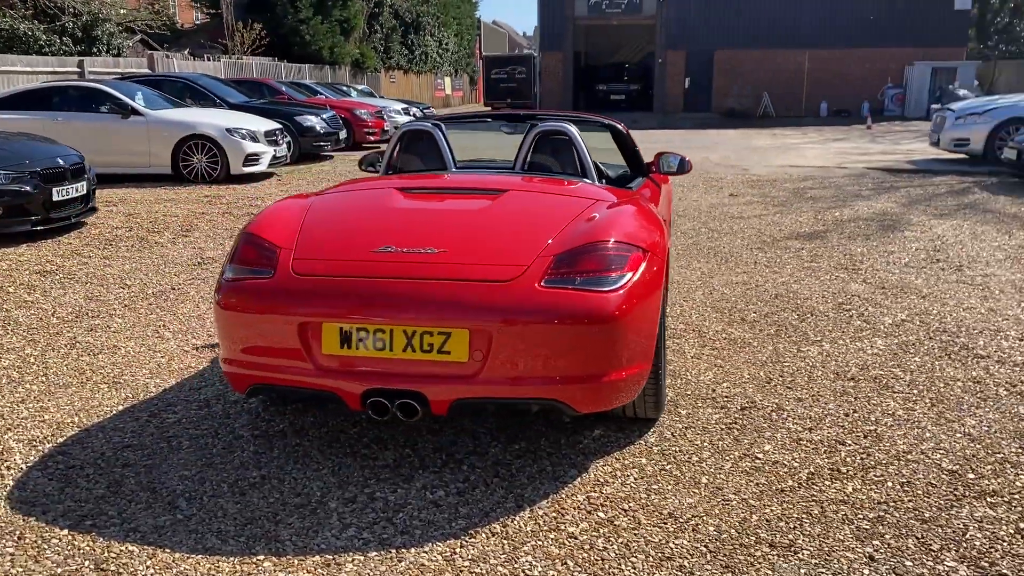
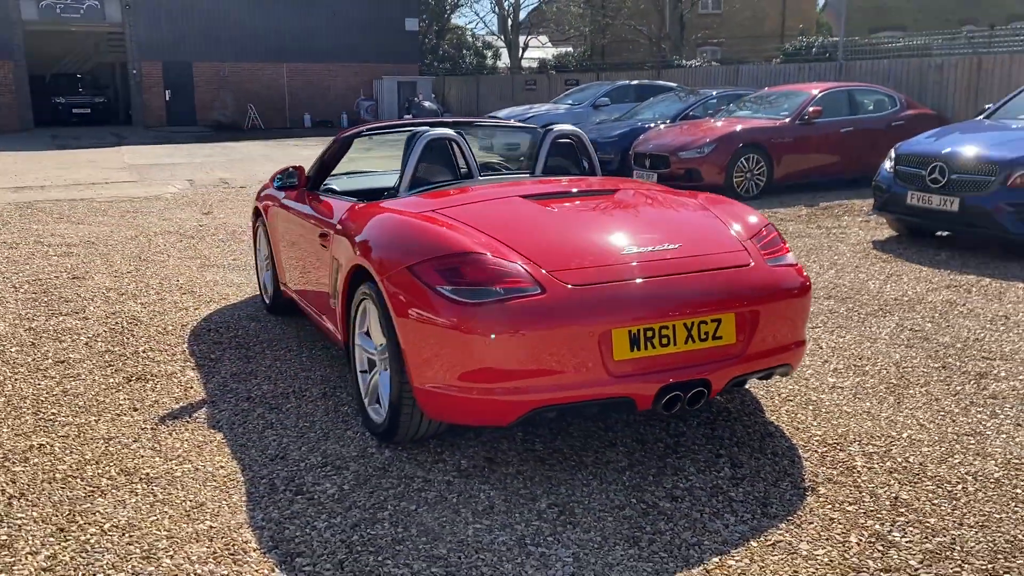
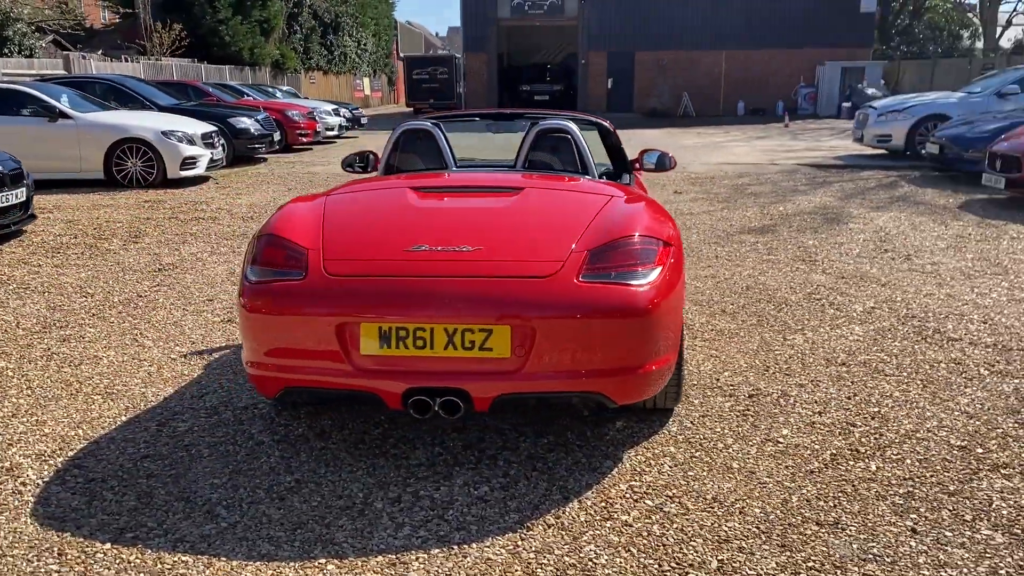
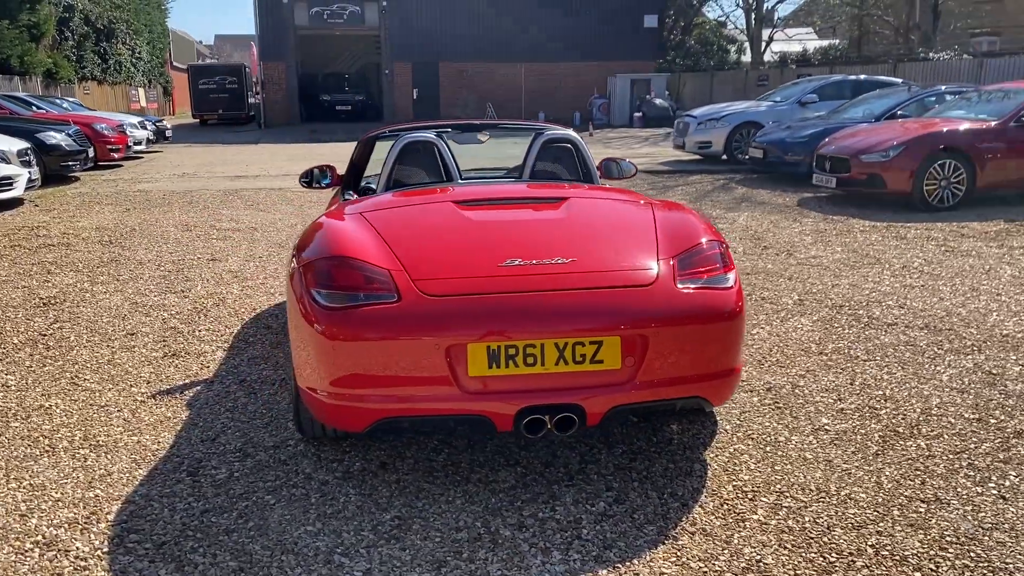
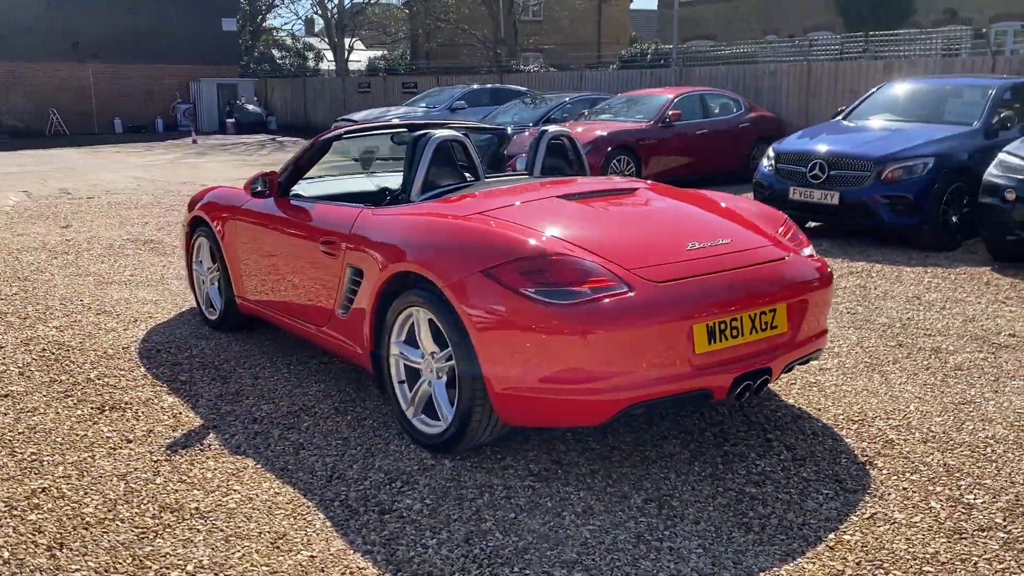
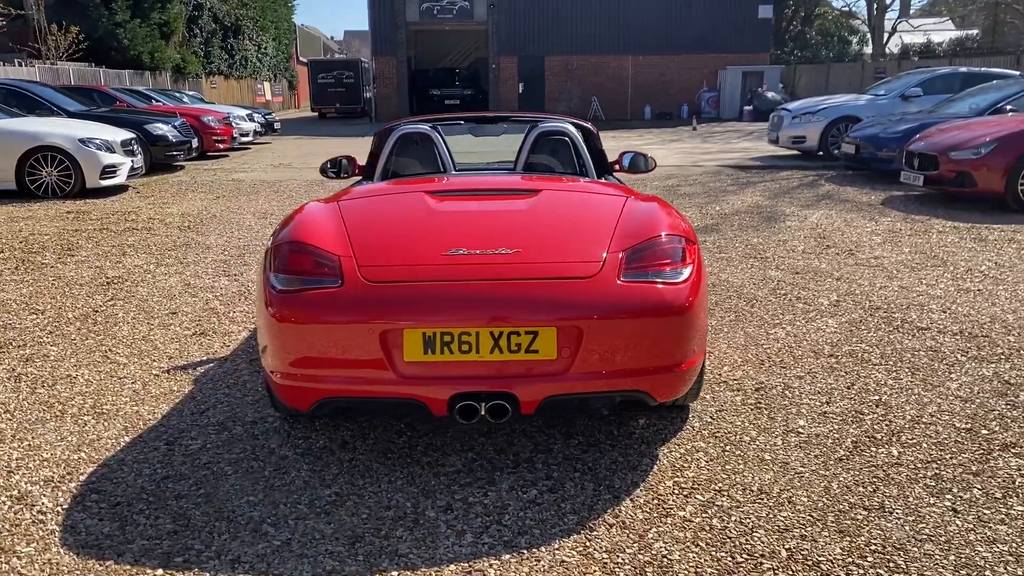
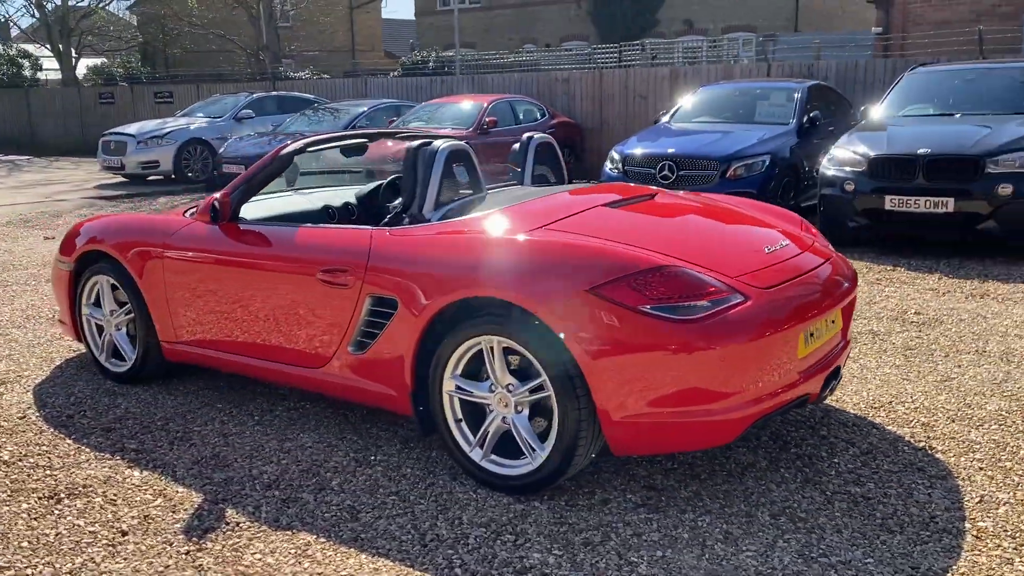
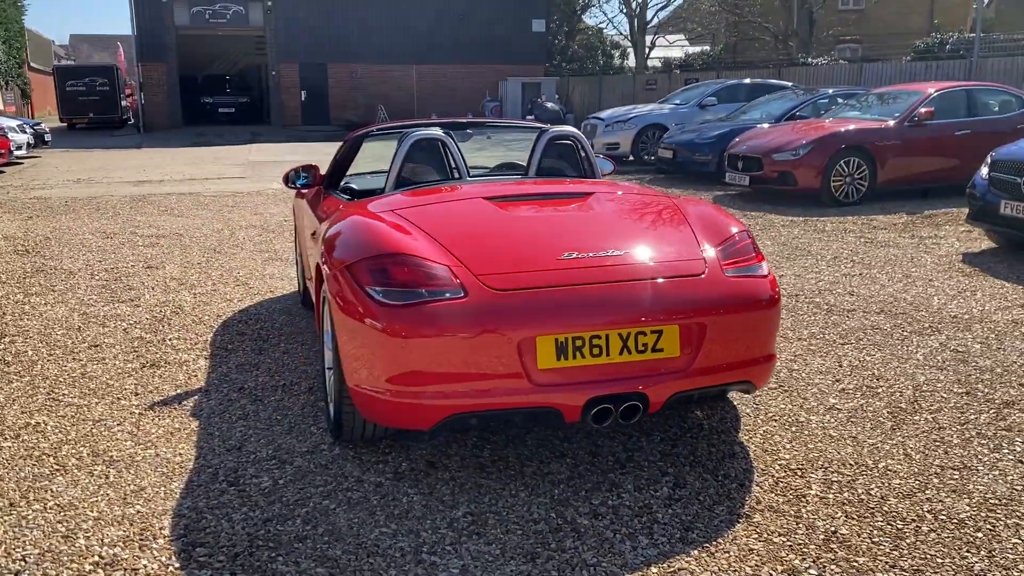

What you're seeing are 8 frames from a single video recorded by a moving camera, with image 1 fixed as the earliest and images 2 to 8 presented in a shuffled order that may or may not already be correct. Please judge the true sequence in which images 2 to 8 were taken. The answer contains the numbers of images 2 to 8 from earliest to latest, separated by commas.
3, 6, 4, 8, 2, 5, 7
